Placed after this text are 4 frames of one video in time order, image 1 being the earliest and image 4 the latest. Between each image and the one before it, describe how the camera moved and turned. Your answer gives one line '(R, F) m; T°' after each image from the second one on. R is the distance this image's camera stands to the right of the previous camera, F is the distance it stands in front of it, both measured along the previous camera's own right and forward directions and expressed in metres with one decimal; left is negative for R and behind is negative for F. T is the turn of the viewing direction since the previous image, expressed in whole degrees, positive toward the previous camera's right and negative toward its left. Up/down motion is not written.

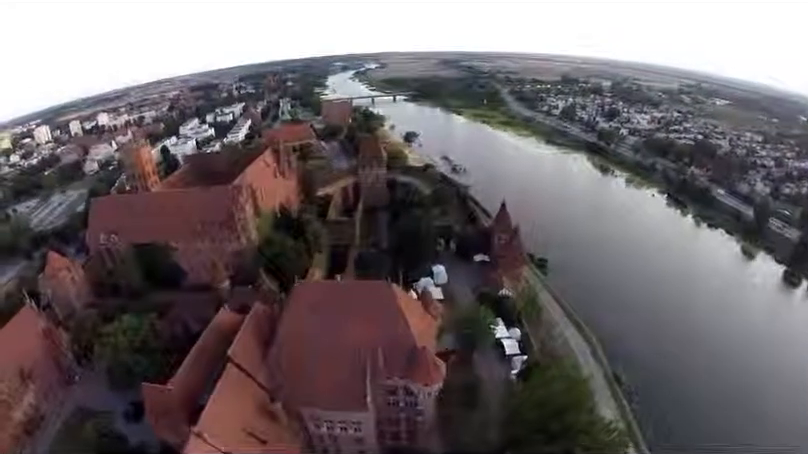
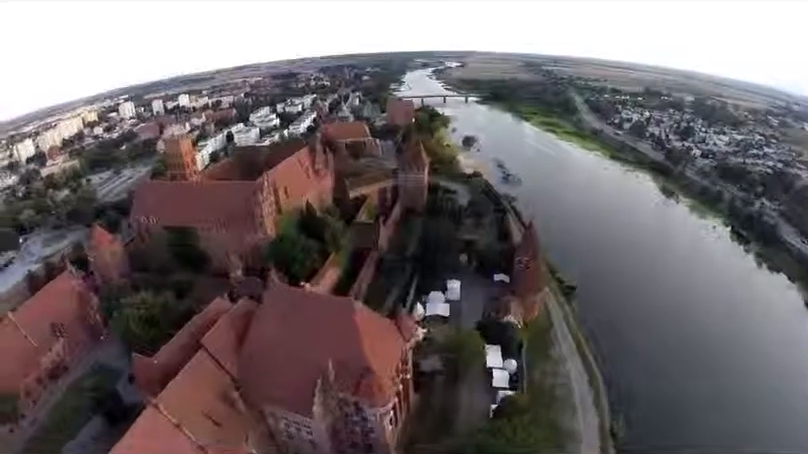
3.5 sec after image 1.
(+3.8, +1.2) m; -7°
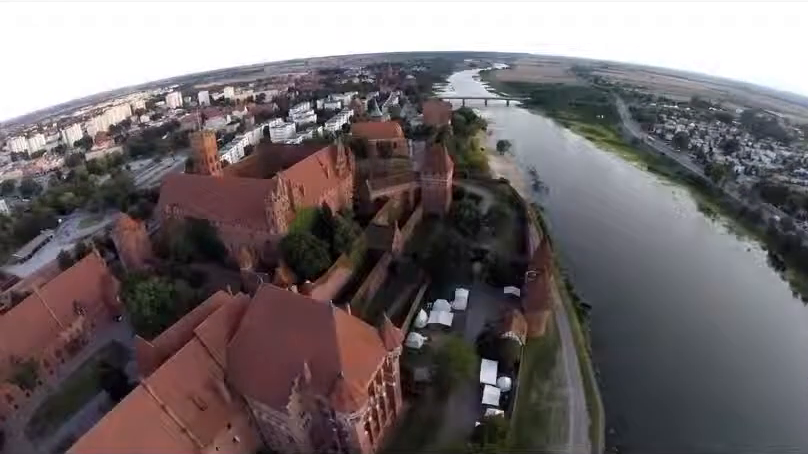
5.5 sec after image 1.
(+2.2, +0.4) m; -4°
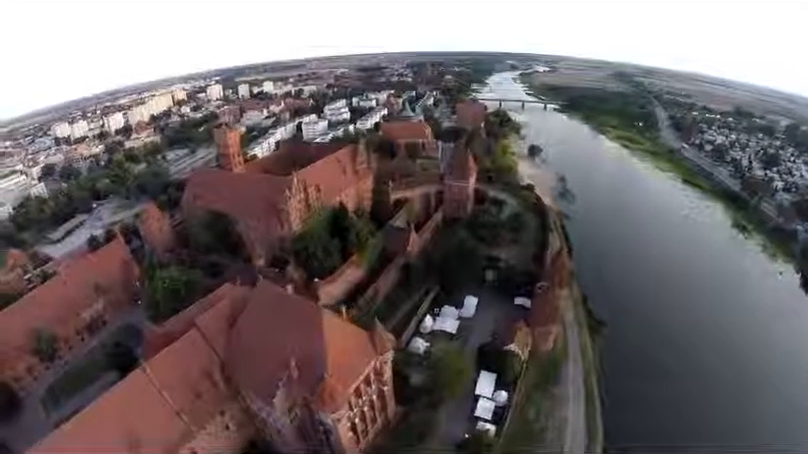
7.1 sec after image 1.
(+1.7, +0.2) m; -4°
